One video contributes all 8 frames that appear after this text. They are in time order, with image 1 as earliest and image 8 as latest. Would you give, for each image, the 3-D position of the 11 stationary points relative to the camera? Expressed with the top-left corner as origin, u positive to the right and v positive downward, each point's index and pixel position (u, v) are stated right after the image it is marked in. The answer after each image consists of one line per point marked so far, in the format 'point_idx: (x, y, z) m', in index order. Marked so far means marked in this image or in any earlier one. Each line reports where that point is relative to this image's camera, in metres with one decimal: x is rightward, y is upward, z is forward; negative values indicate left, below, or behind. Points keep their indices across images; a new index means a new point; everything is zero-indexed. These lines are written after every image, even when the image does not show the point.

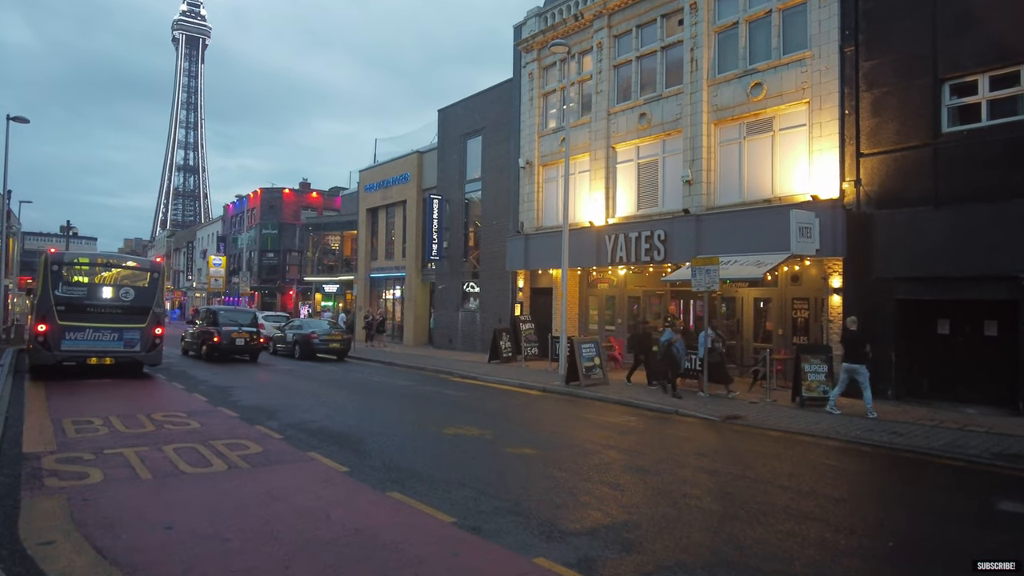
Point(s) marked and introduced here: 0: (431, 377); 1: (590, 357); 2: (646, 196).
0: (-2.2, -2.4, +17.2) m
1: (+1.8, -1.6, +15.3) m
2: (+4.0, +2.8, +19.2) m
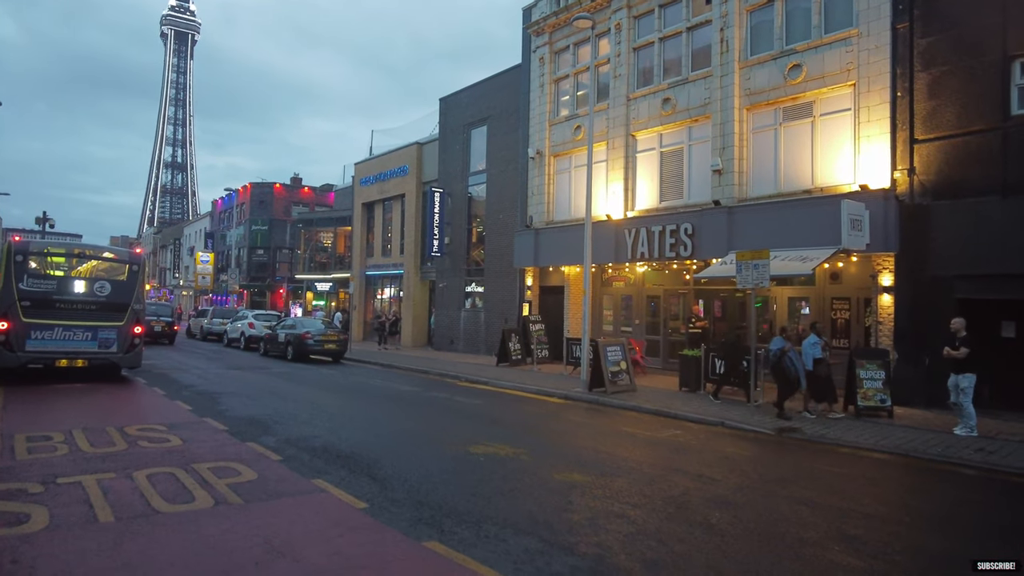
0: (-1.8, -2.3, +15.8) m
1: (+2.2, -1.6, +13.9) m
2: (+4.4, +2.8, +17.9) m
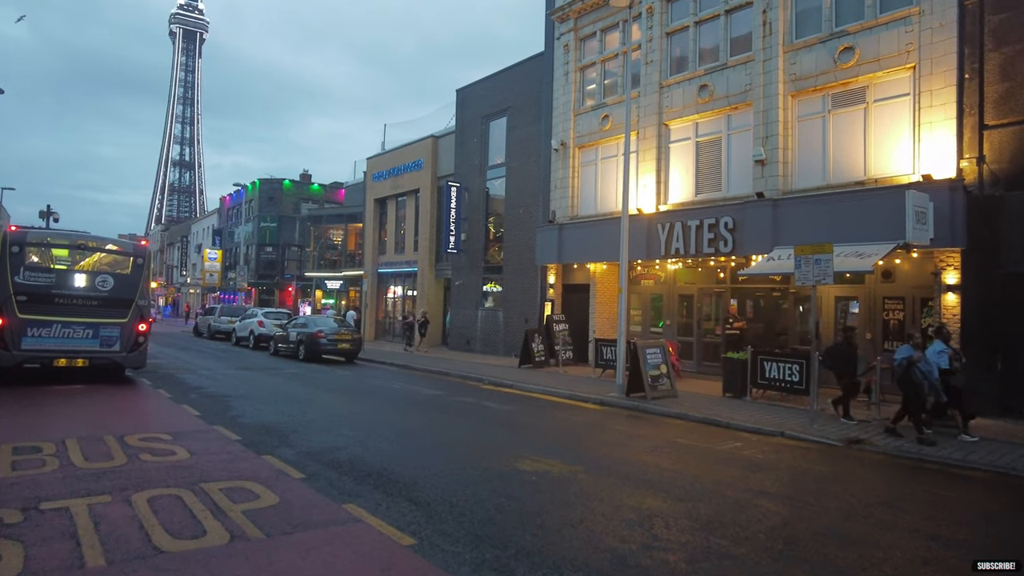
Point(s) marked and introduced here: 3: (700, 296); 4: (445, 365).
0: (-1.2, -2.2, +14.8) m
1: (+2.9, -1.5, +12.9) m
2: (+5.1, +2.9, +16.8) m
3: (+5.2, -0.2, +18.0) m
4: (-2.0, -2.3, +19.2) m
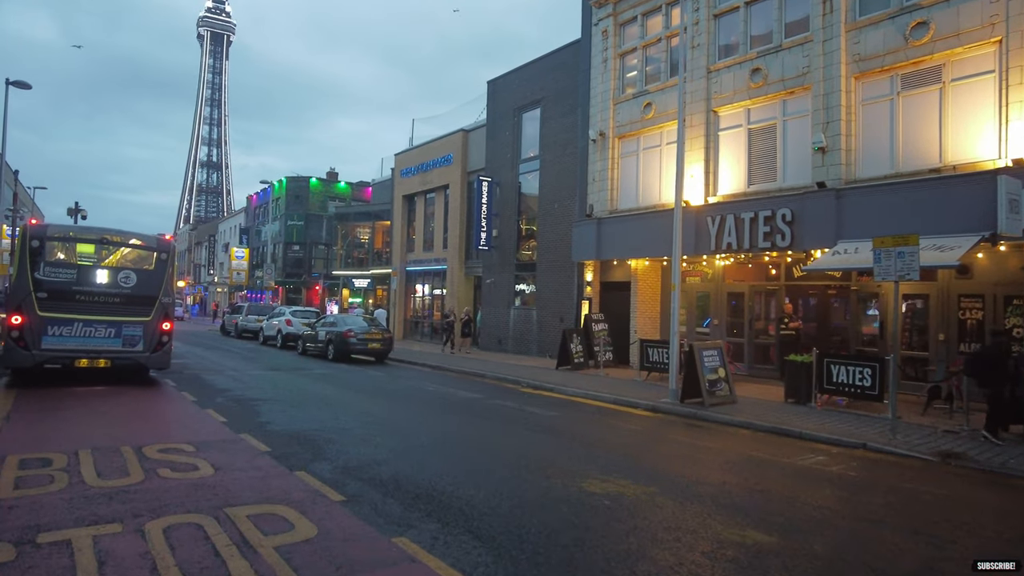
0: (-0.3, -2.1, +13.9) m
1: (+3.7, -1.5, +11.9) m
2: (+6.0, +2.9, +15.7) m
3: (+6.2, -0.2, +17.0) m
4: (-0.9, -2.2, +18.4) m
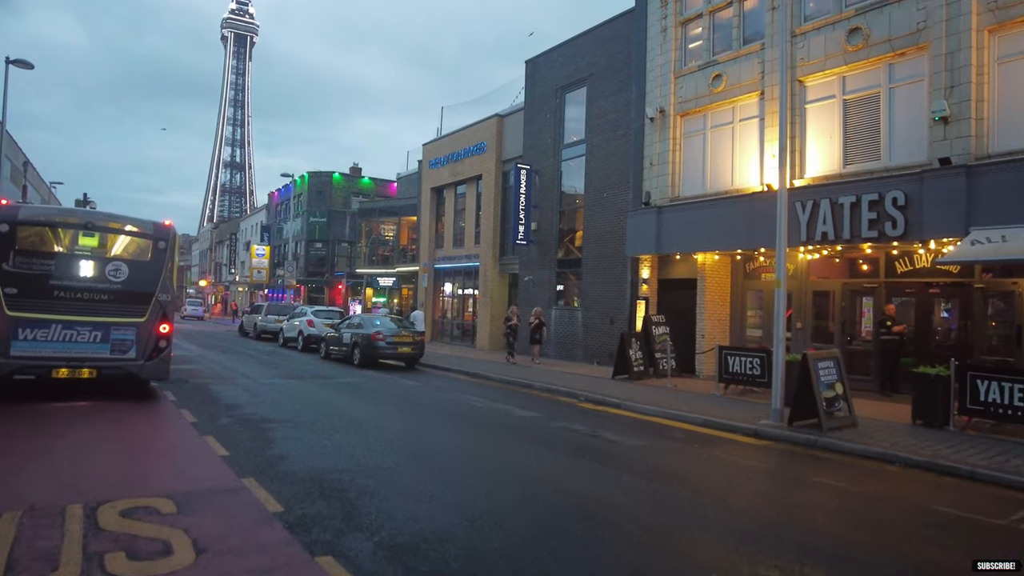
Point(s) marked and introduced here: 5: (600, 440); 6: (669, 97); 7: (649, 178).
0: (+0.8, -2.1, +11.7) m
1: (+4.7, -1.4, +9.6) m
2: (+7.2, +3.0, +13.4) m
3: (+7.4, -0.1, +14.6) m
4: (+0.3, -2.2, +16.3) m
5: (+1.2, -2.0, +8.8) m
6: (+4.2, +5.1, +17.4) m
7: (+3.8, +3.0, +17.6) m
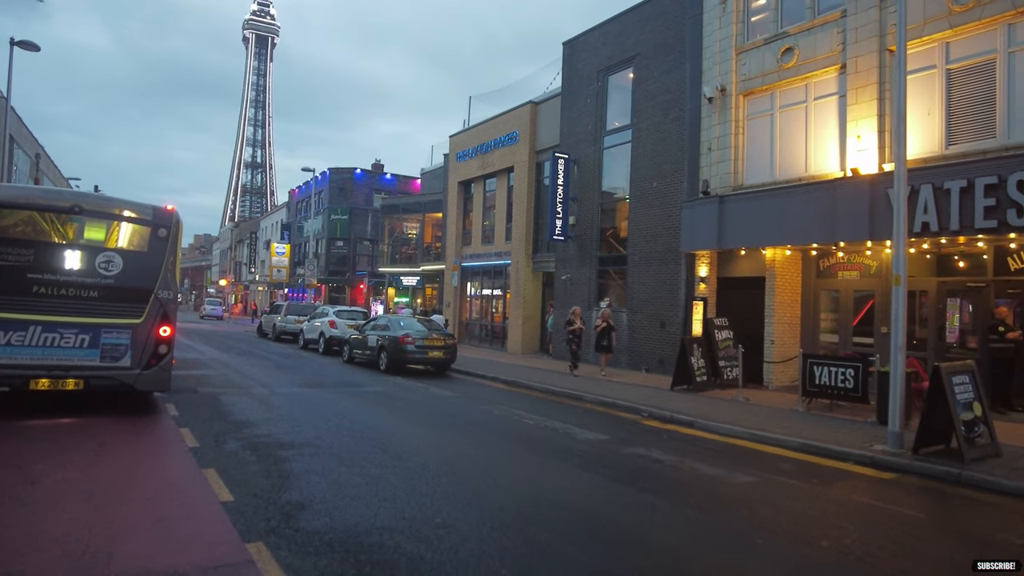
0: (+1.6, -2.0, +10.0) m
1: (+5.5, -1.4, +7.8) m
2: (+8.1, +3.0, +11.5) m
3: (+8.4, -0.1, +12.7) m
4: (+1.3, -2.1, +14.6) m
5: (+2.0, -2.0, +7.1) m
6: (+5.2, +5.1, +15.6) m
7: (+4.8, +3.0, +15.9) m
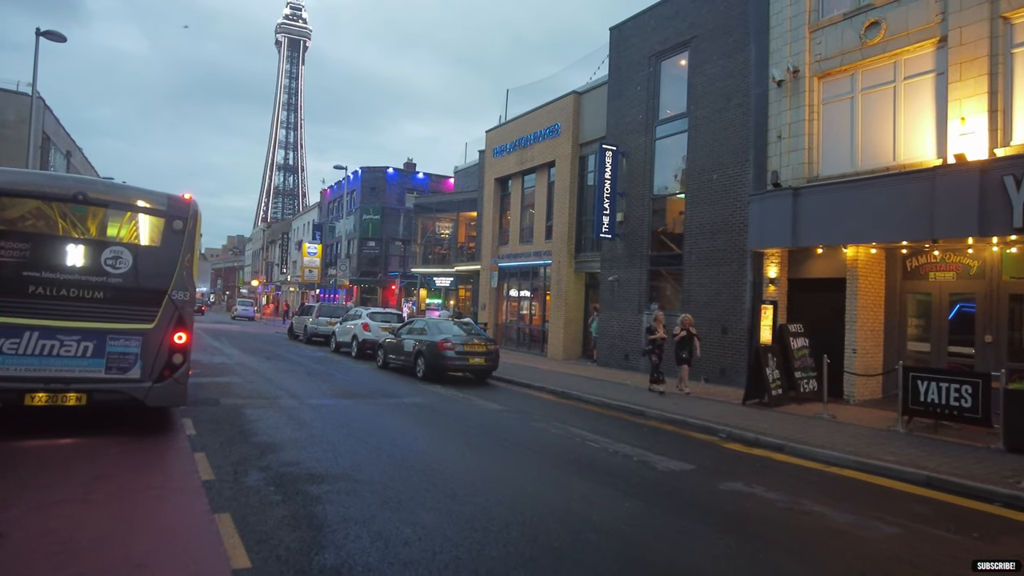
0: (+2.5, -2.1, +8.7) m
1: (+6.2, -1.4, +6.3) m
2: (+9.0, +2.9, +9.9) m
3: (+9.3, -0.2, +11.0) m
4: (+2.3, -2.2, +13.2) m
5: (+2.7, -2.0, +5.7) m
6: (+6.3, +5.1, +14.1) m
7: (+5.9, +3.0, +14.4) m
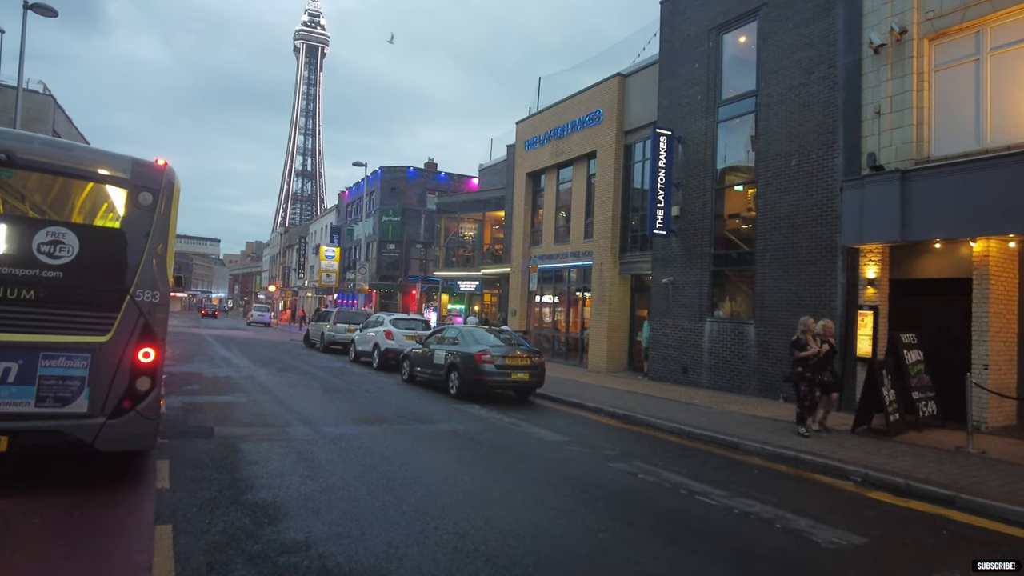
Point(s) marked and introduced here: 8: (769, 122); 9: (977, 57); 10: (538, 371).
0: (+3.3, -2.1, +6.4) m
1: (+7.0, -1.4, +3.9) m
2: (+9.8, +2.9, +7.5) m
3: (+10.2, -0.2, +8.6) m
4: (+3.2, -2.2, +11.0) m
5: (+3.4, -2.0, +3.4) m
6: (+7.3, +5.0, +11.8) m
7: (+6.9, +2.9, +12.1) m
8: (+5.8, +3.7, +14.8) m
9: (+7.9, +3.9, +11.0) m
10: (+0.5, -1.7, +13.4) m
